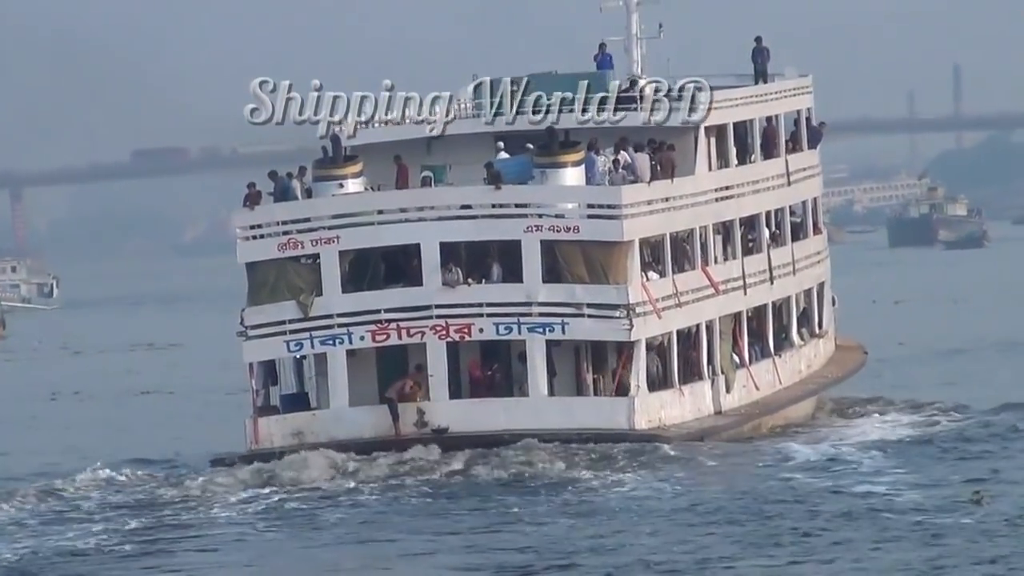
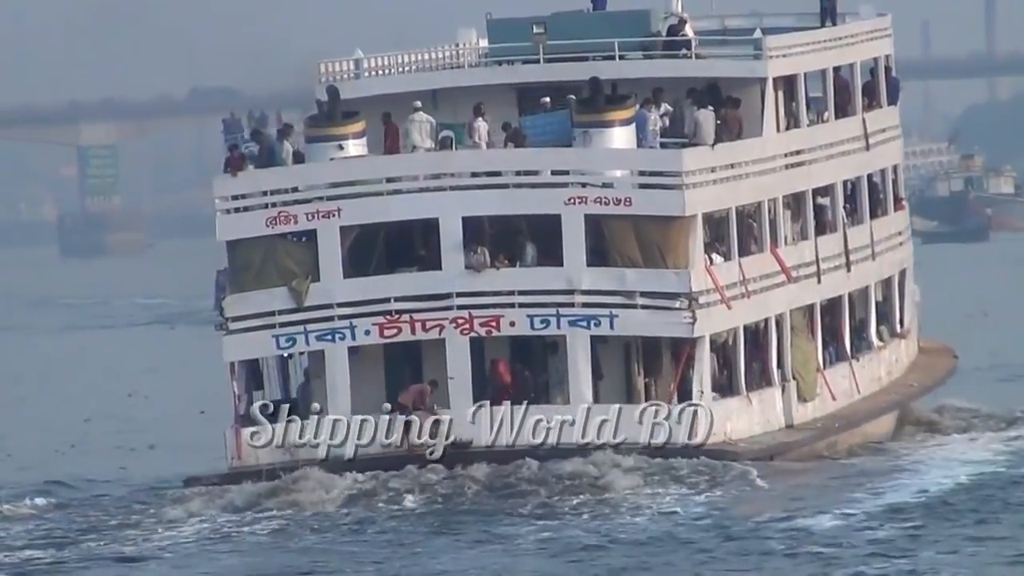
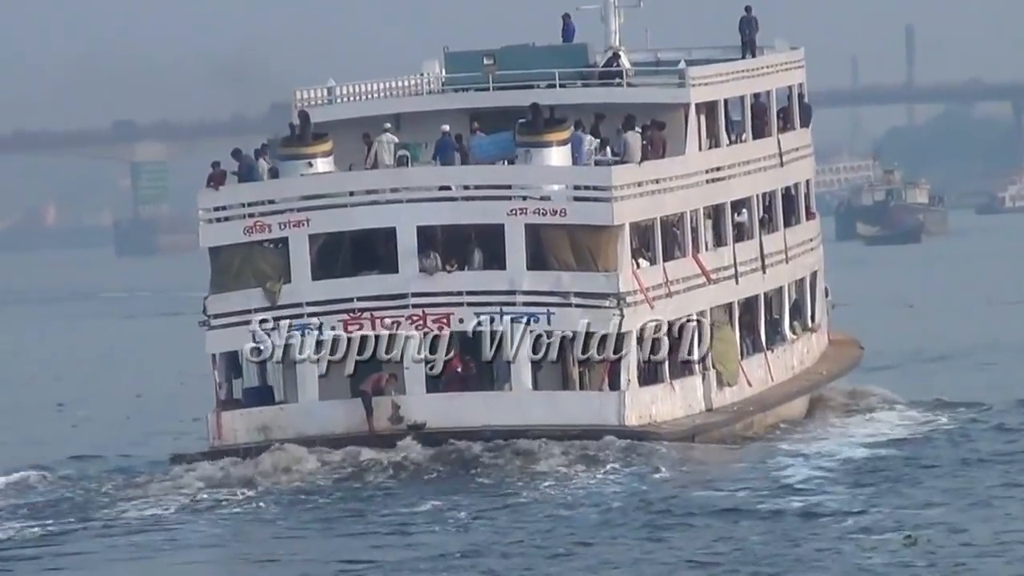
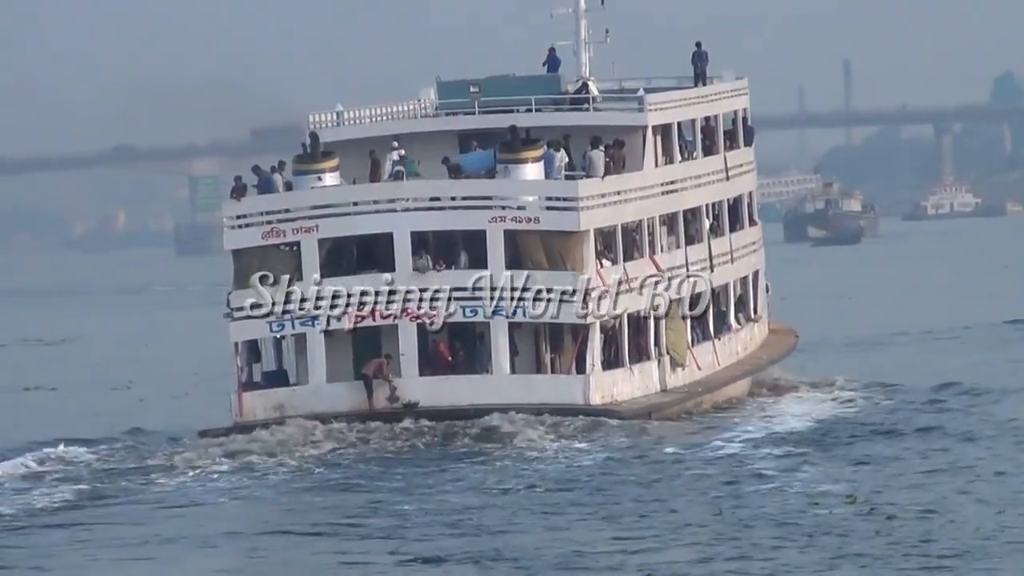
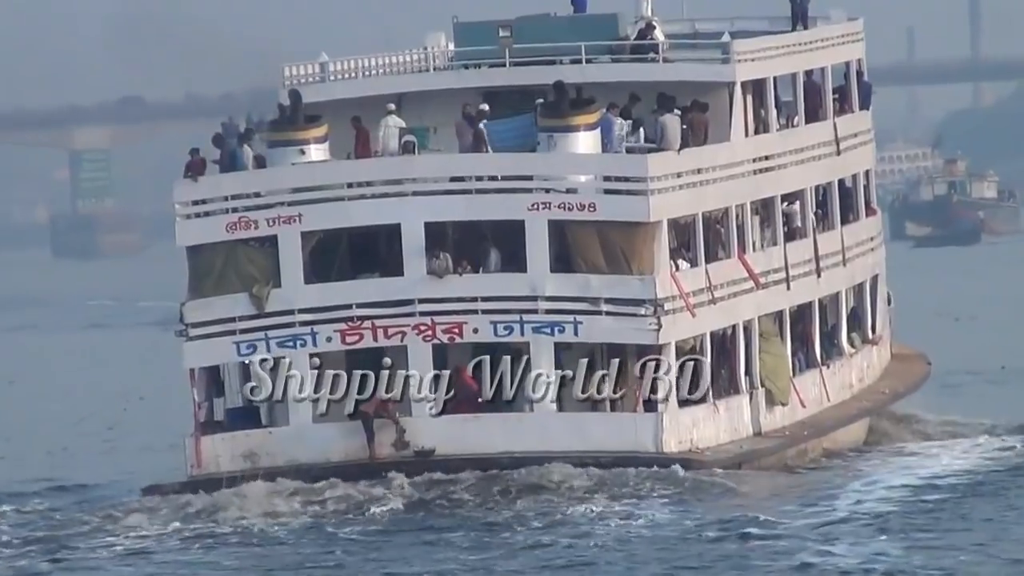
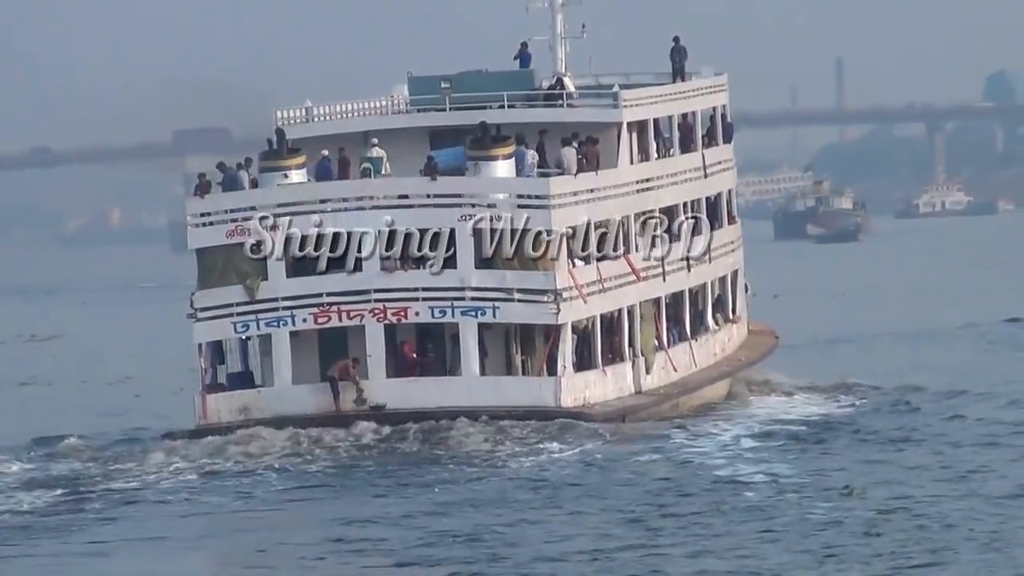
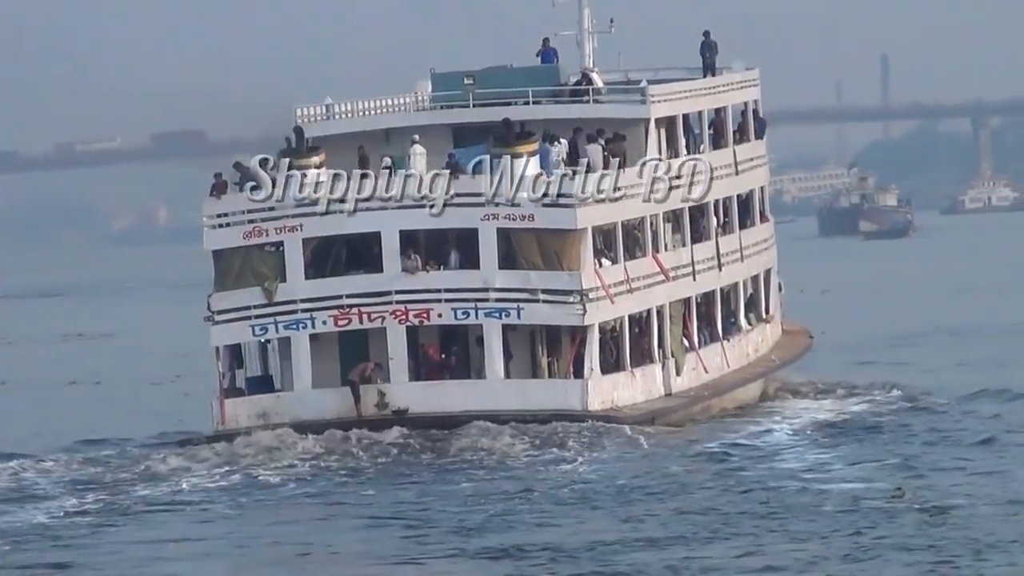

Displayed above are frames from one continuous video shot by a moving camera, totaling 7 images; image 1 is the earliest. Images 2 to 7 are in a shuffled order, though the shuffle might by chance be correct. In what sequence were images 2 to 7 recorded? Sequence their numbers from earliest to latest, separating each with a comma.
7, 6, 4, 3, 5, 2
